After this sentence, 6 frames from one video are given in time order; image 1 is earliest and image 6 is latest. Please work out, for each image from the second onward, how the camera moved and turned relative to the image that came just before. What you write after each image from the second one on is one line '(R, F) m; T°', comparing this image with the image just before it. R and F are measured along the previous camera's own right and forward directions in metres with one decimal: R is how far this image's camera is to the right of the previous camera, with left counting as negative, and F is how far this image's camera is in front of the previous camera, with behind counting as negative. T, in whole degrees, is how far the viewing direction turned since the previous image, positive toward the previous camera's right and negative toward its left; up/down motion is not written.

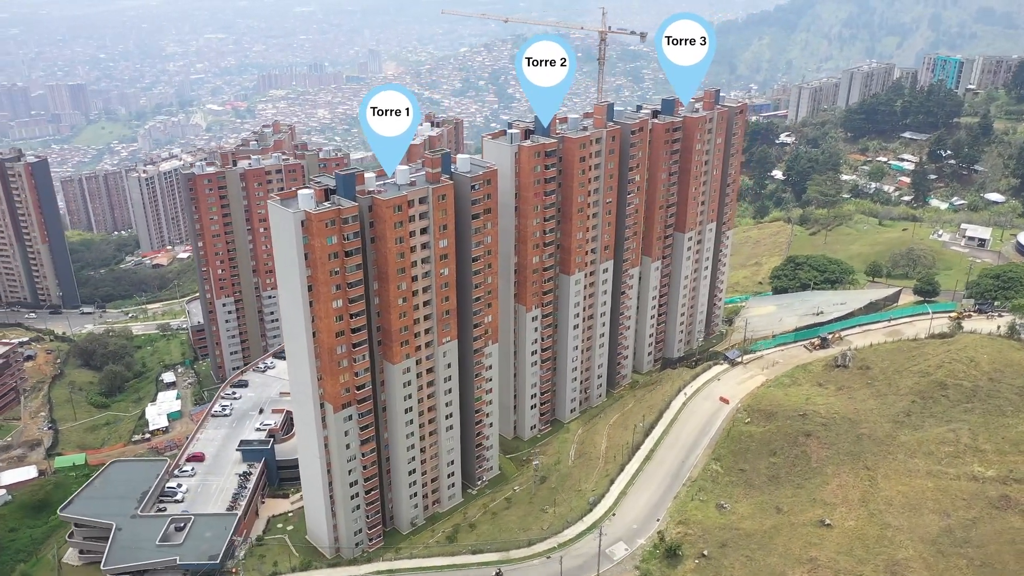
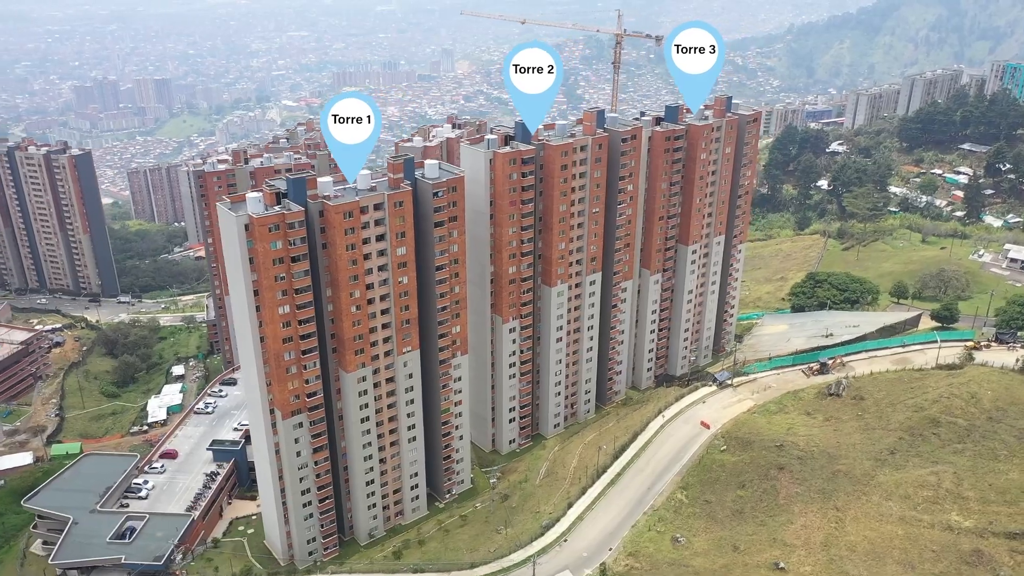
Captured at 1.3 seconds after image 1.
(+9.5, +2.9) m; -5°
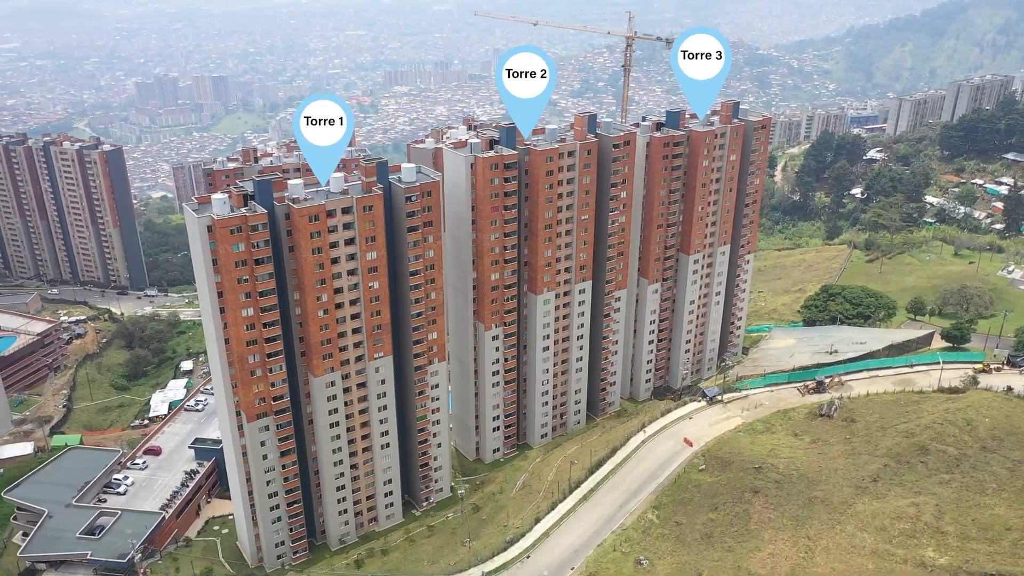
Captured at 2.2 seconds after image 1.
(+6.7, +1.8) m; -4°
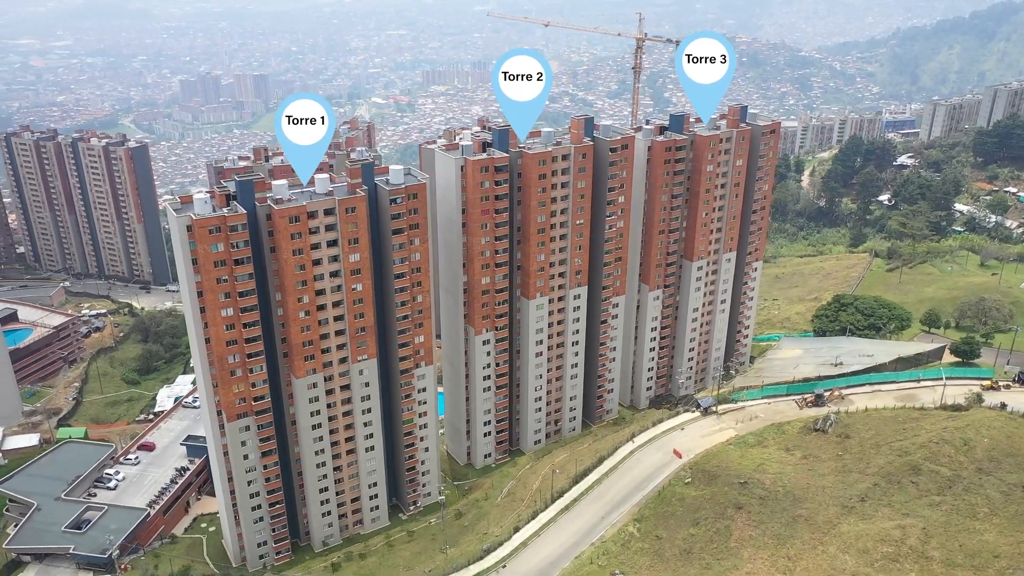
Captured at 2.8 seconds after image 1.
(+4.5, +1.1) m; -3°
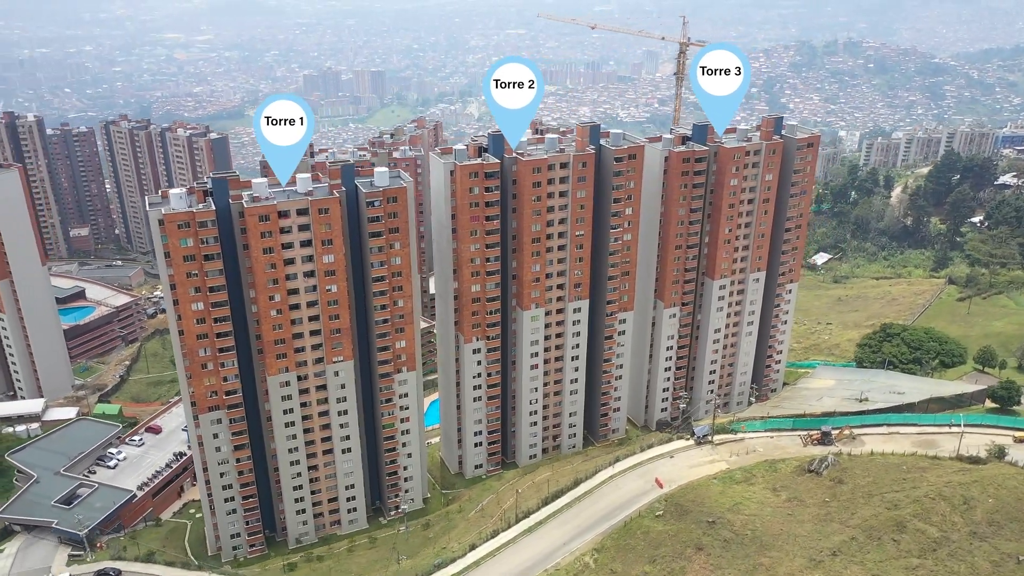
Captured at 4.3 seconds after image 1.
(+11.1, +2.9) m; -8°
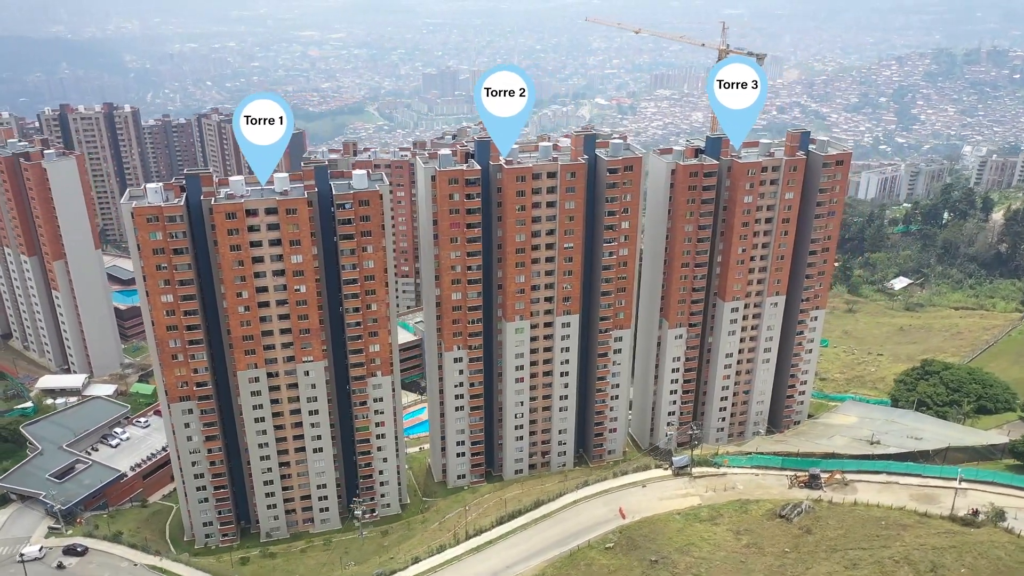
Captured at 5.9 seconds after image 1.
(+12.1, +2.8) m; -8°
